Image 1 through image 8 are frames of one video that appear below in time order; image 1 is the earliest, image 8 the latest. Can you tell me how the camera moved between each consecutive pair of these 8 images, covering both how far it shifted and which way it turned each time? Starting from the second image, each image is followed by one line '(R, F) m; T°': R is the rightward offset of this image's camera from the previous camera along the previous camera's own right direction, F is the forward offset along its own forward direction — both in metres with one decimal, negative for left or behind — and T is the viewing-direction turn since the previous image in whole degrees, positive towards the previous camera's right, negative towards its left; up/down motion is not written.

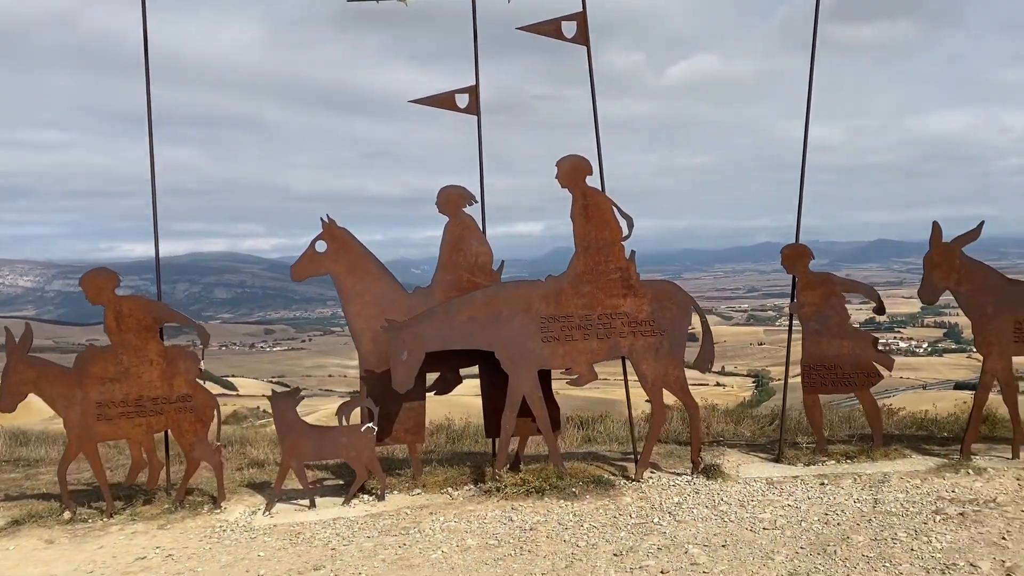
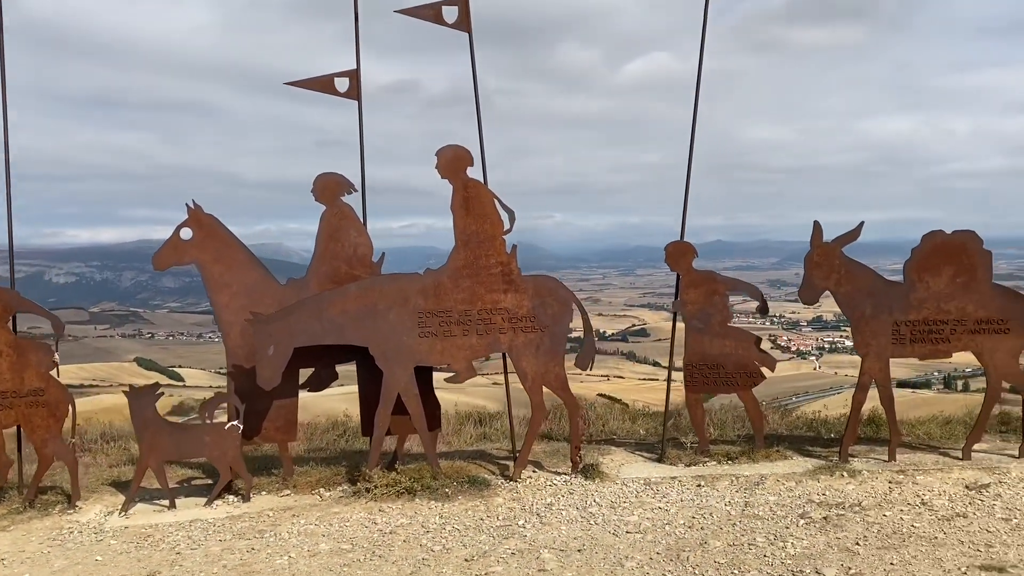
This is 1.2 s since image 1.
(+0.6, +0.2) m; +3°
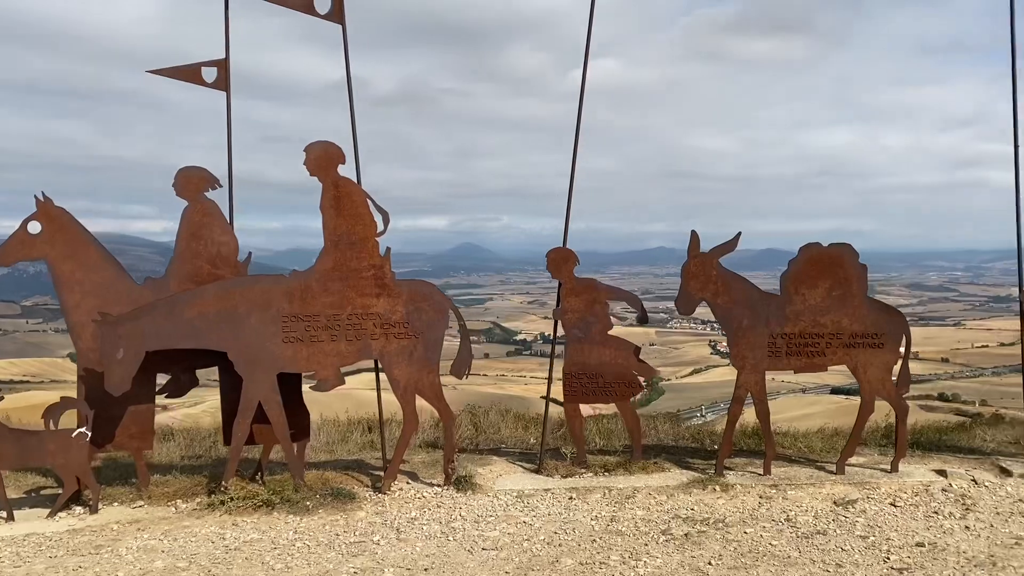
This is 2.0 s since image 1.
(+0.6, +0.2) m; +4°
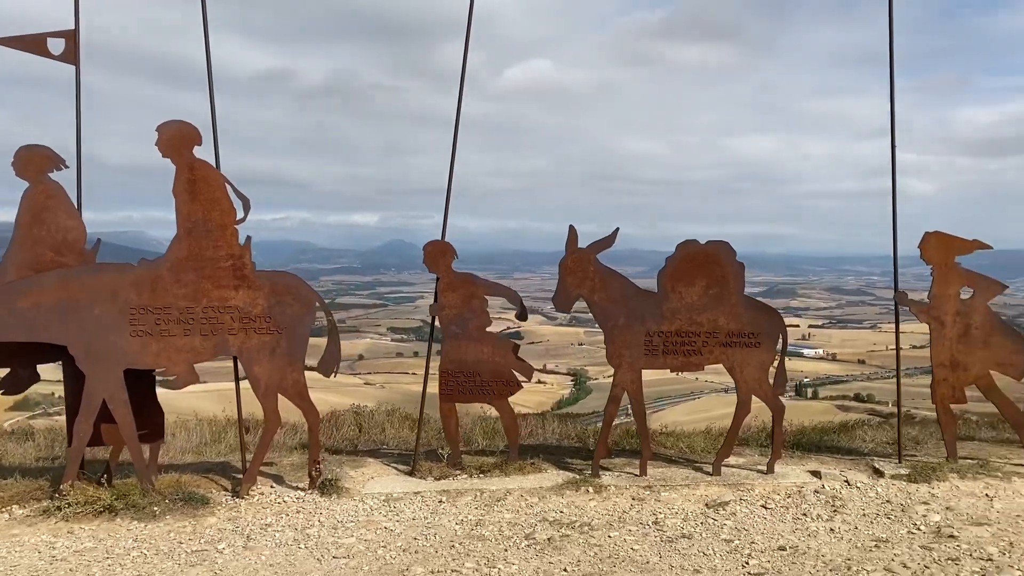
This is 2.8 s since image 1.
(+0.4, +0.2) m; +5°
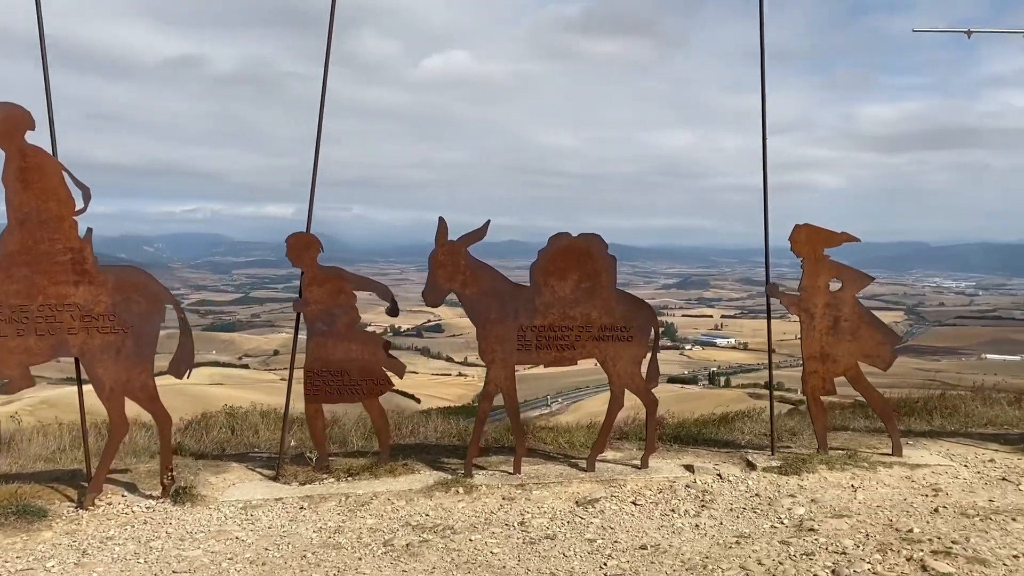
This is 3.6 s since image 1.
(+0.4, +0.2) m; +5°
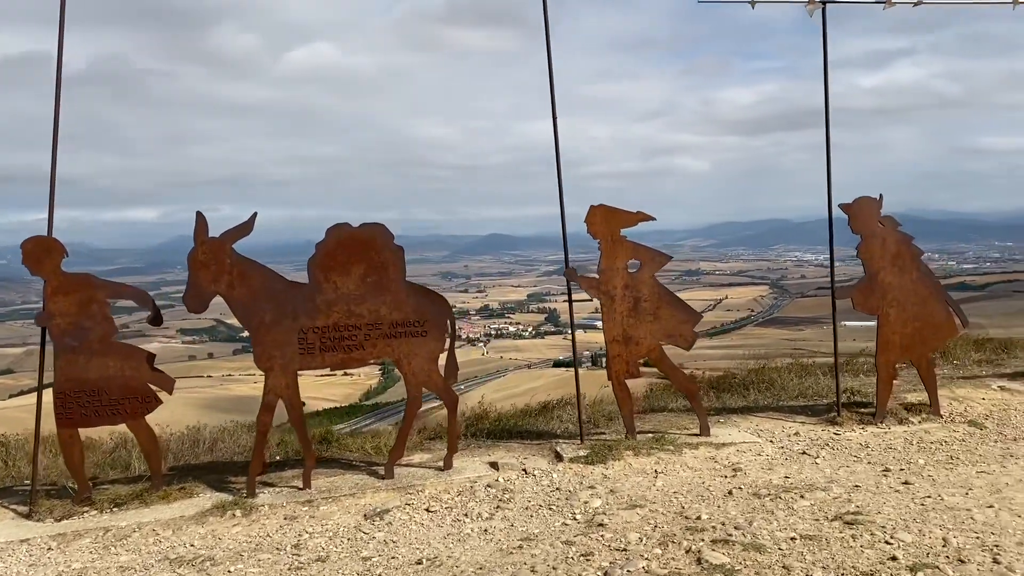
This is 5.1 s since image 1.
(+0.7, +0.4) m; +8°
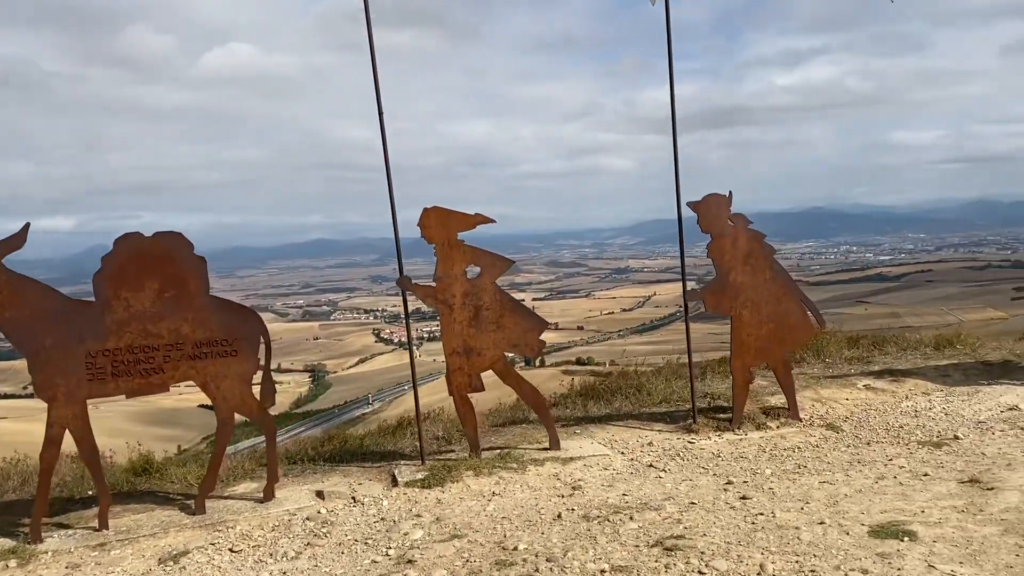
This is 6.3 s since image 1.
(+0.7, +0.4) m; +4°
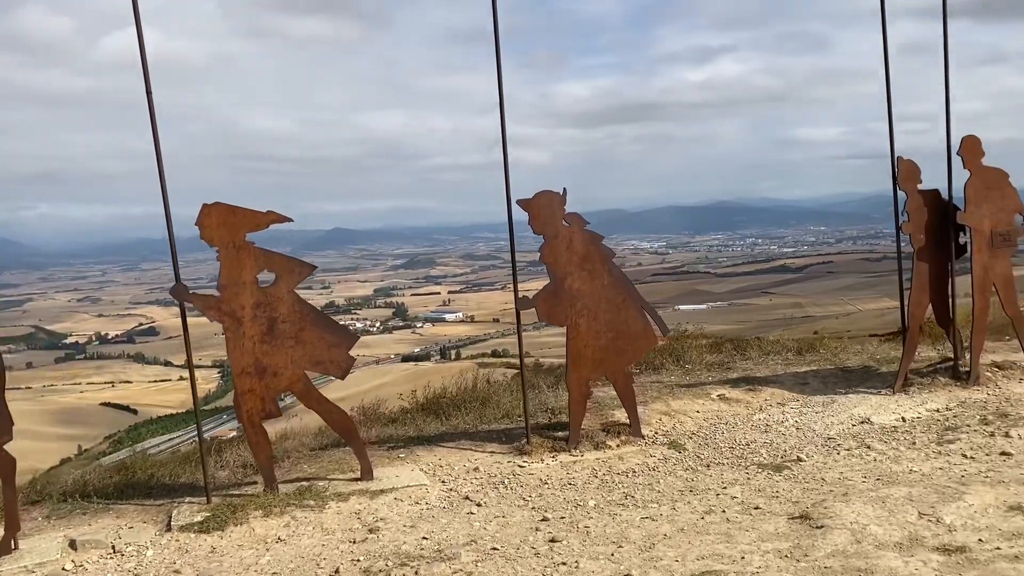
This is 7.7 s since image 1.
(+0.7, +0.7) m; +6°
